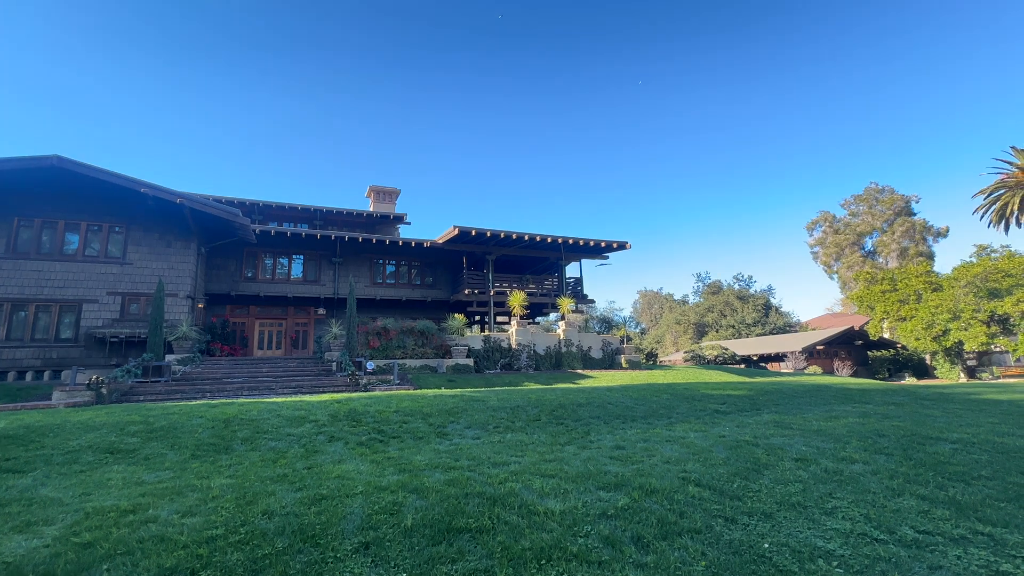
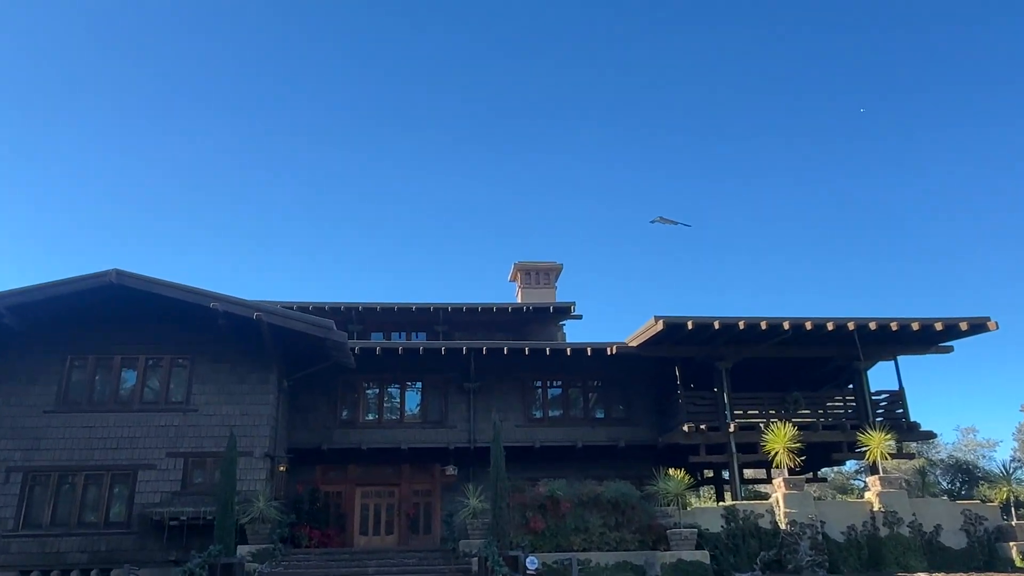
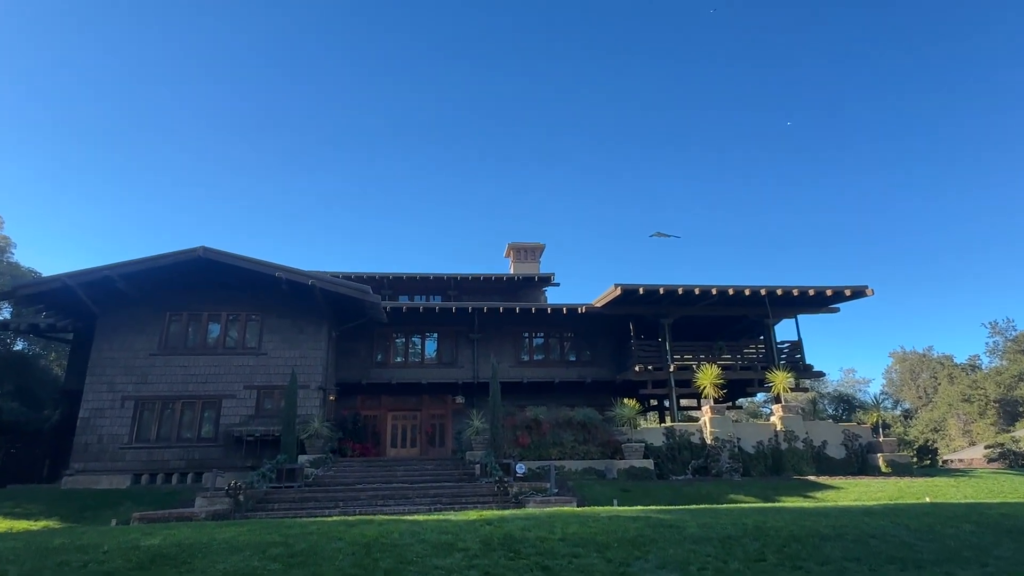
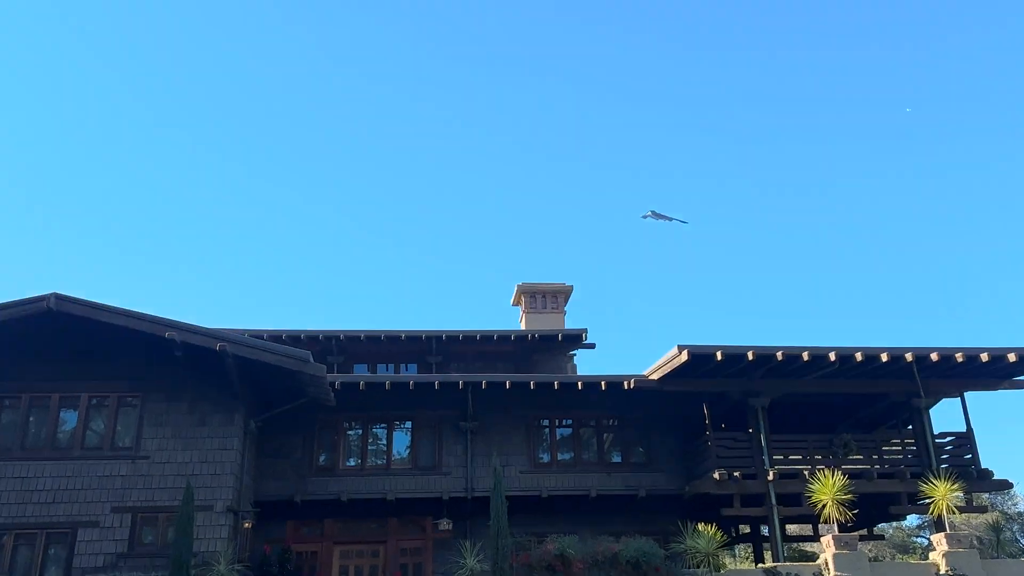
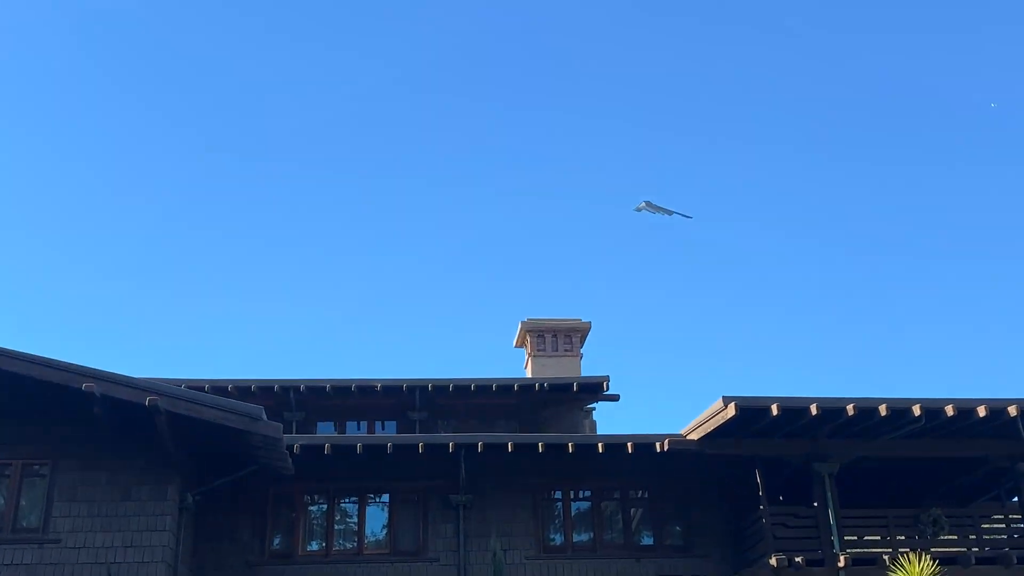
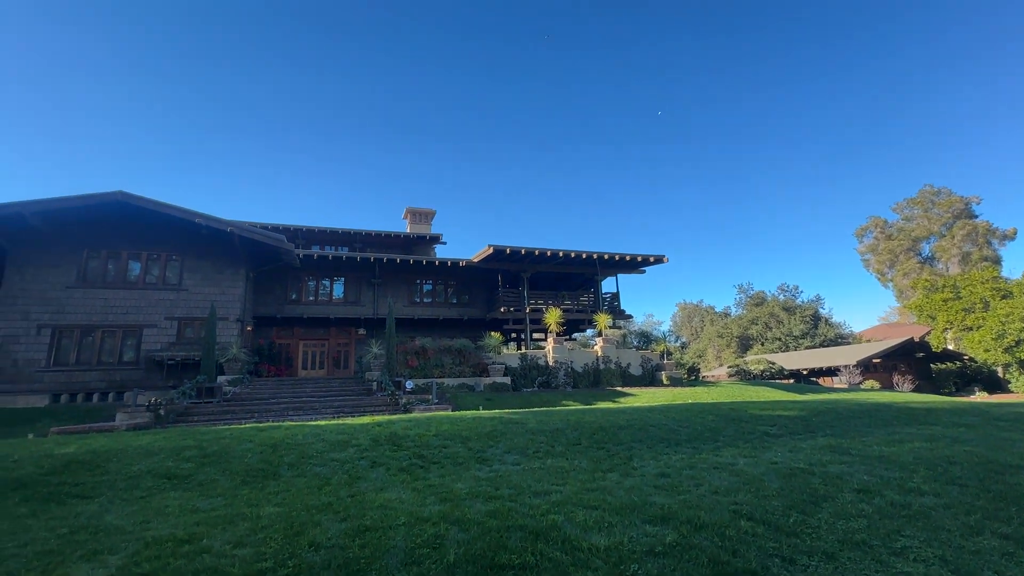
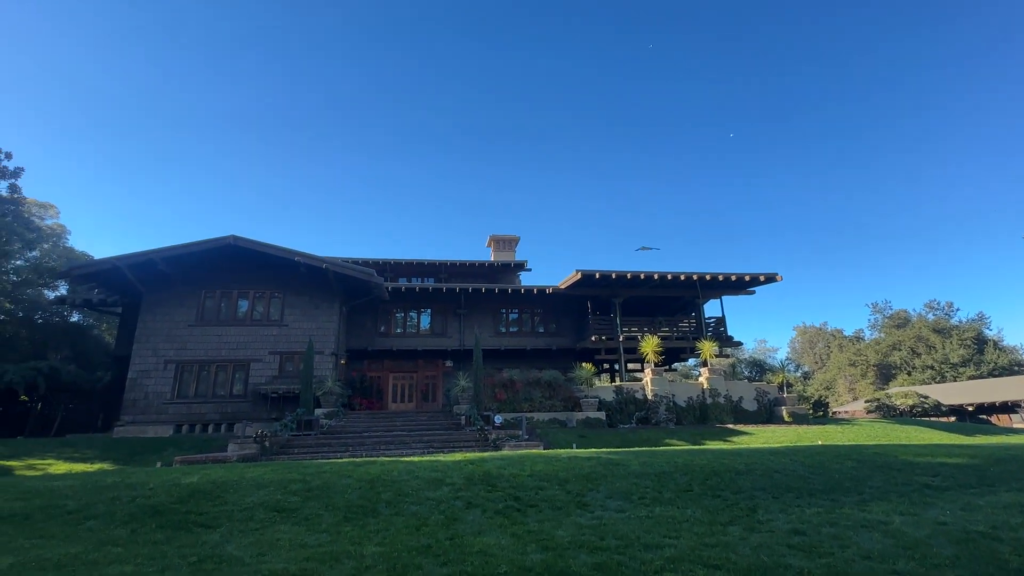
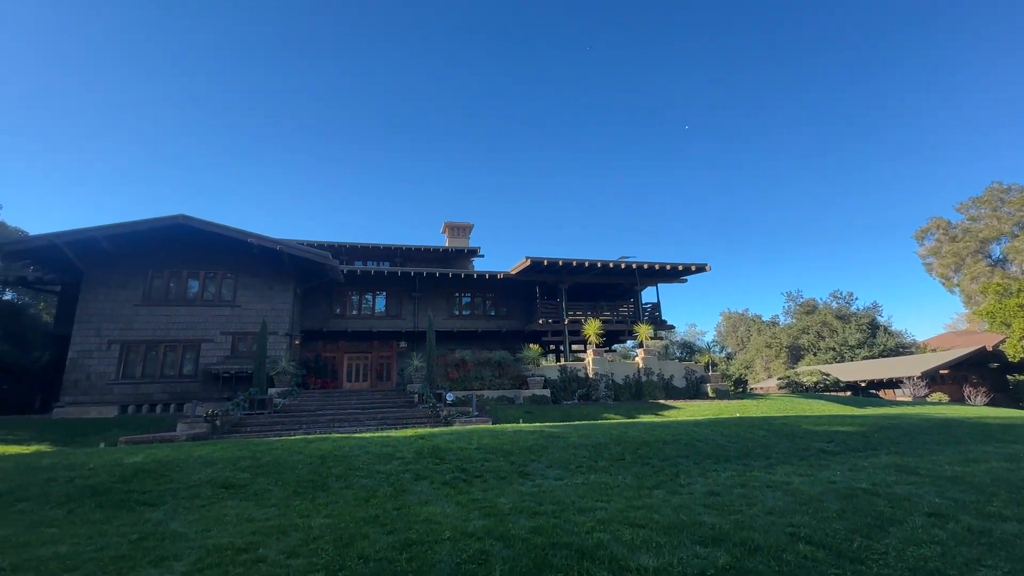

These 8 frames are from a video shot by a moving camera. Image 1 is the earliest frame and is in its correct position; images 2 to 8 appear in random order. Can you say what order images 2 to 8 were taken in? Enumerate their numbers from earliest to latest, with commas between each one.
6, 8, 7, 3, 2, 4, 5
